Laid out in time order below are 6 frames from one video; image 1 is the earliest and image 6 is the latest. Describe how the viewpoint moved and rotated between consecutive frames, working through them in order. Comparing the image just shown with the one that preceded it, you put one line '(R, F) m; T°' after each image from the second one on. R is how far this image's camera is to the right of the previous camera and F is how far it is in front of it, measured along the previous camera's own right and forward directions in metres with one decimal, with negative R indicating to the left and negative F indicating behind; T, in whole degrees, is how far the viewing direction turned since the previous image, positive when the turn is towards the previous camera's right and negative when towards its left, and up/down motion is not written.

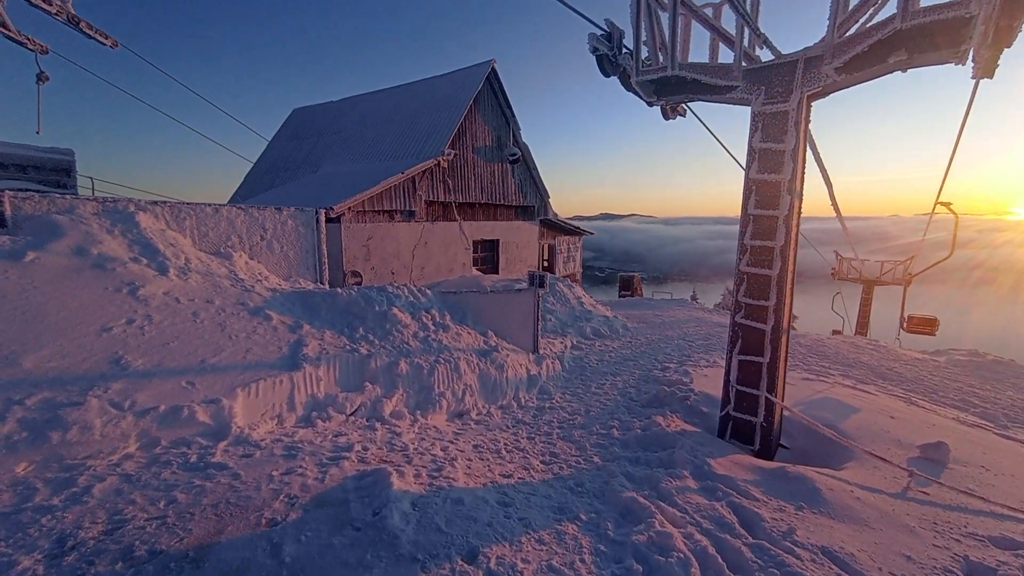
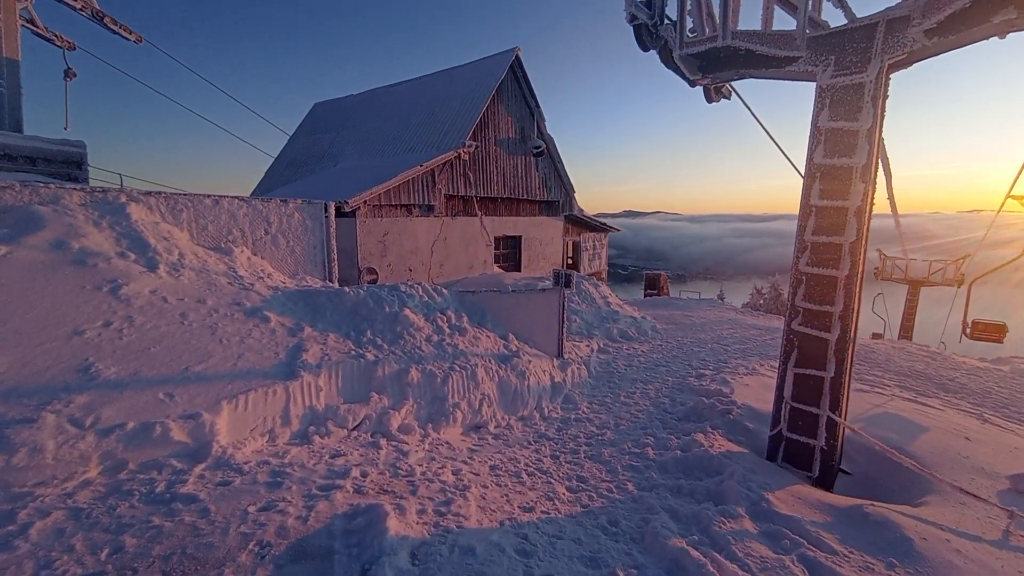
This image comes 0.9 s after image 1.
(0.0, +0.6) m; -3°
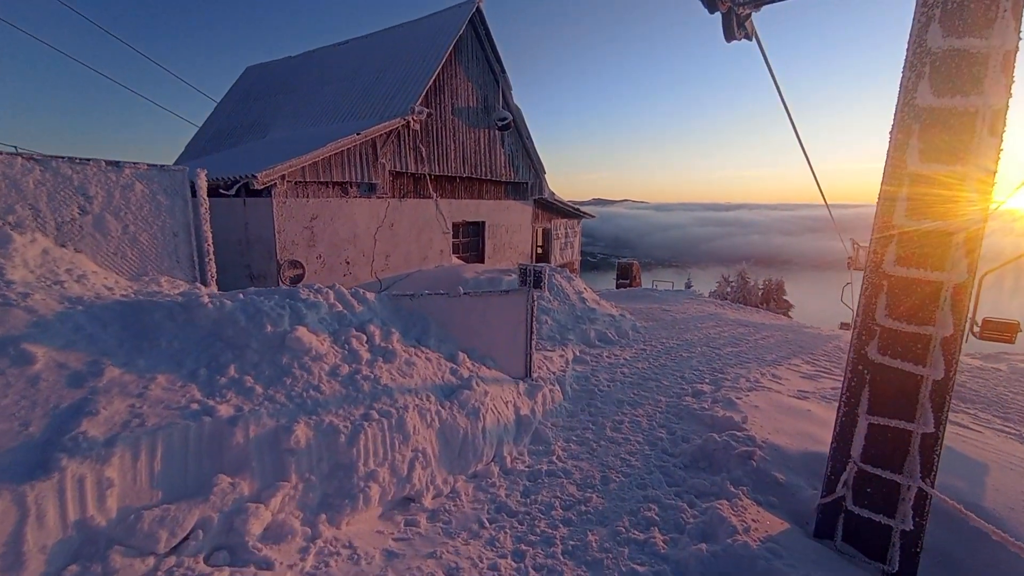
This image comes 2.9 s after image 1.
(+0.2, +1.9) m; +4°
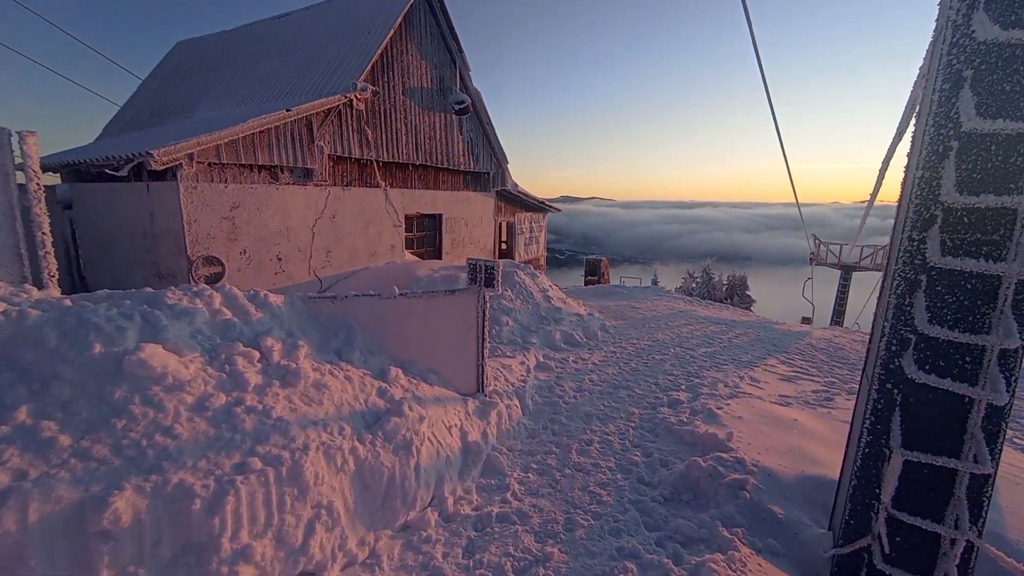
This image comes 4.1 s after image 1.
(+0.2, +1.0) m; +4°
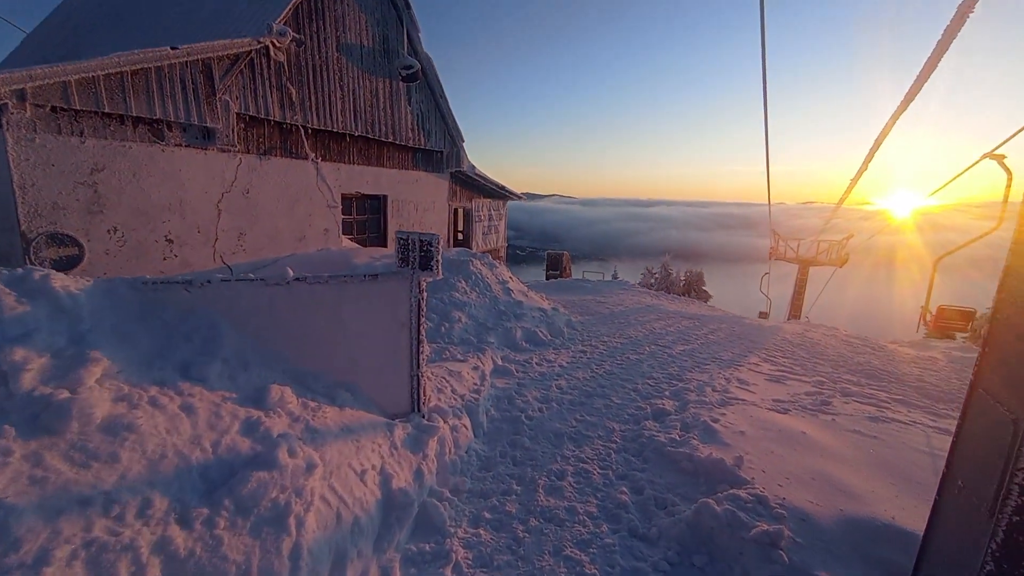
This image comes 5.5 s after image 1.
(+0.1, +1.4) m; +5°
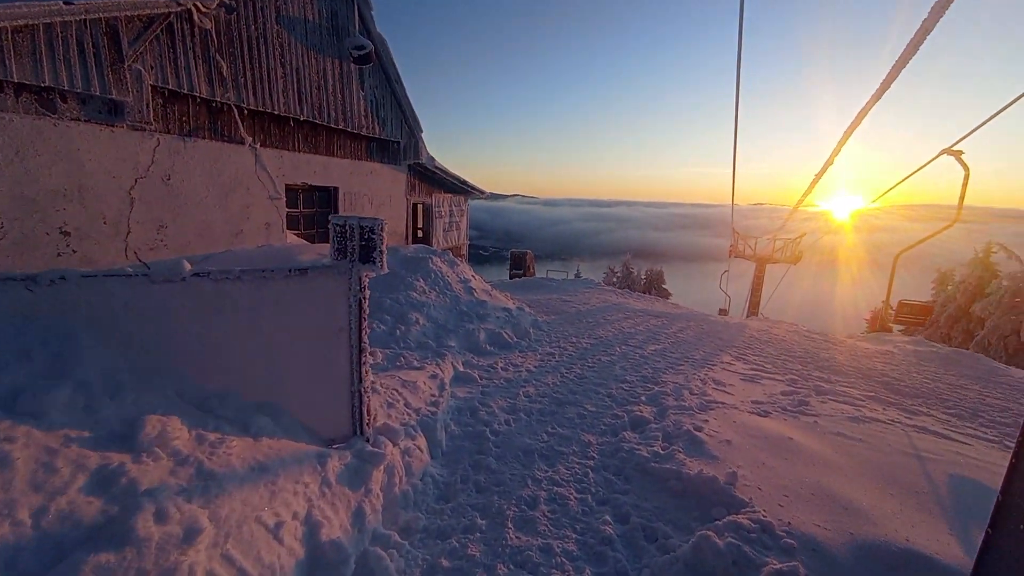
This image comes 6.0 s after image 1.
(0.0, +0.6) m; +5°
